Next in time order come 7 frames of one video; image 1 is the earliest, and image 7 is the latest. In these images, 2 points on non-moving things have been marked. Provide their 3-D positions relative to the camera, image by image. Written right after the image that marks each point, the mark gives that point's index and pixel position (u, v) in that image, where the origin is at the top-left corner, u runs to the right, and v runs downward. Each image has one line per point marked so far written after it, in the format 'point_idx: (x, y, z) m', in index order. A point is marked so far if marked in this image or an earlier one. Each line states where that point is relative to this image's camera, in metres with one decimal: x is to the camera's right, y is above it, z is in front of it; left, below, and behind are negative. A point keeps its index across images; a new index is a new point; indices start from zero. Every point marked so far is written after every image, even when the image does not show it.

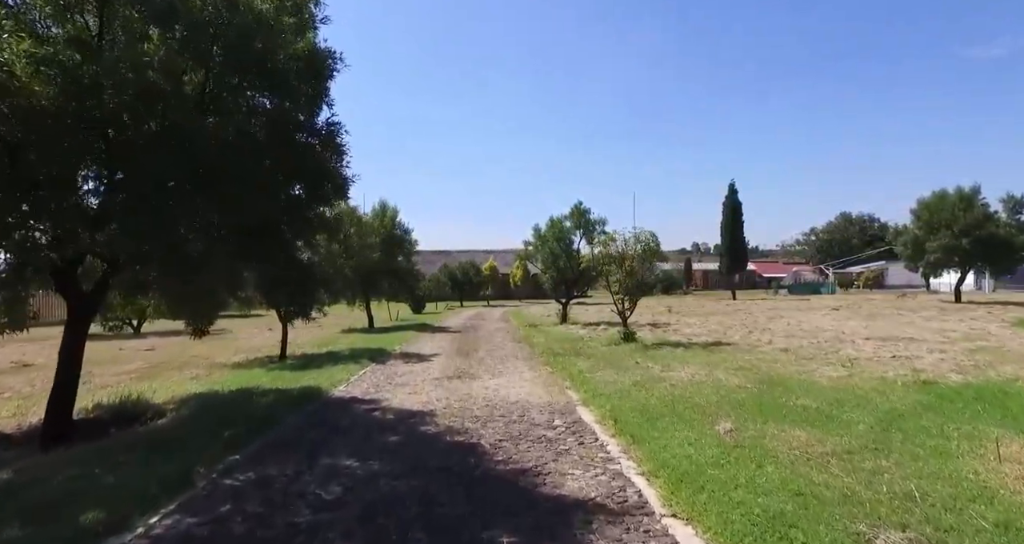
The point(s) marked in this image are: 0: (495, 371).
0: (-0.4, -2.6, +14.5) m
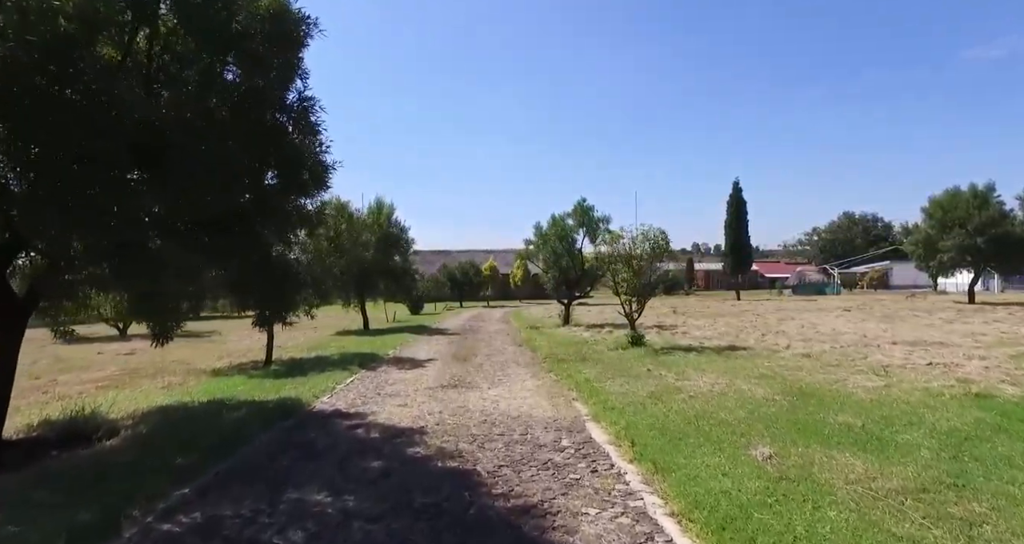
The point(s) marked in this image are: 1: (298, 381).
0: (-0.4, -2.6, +13.4) m
1: (-4.9, -2.5, +12.8) m
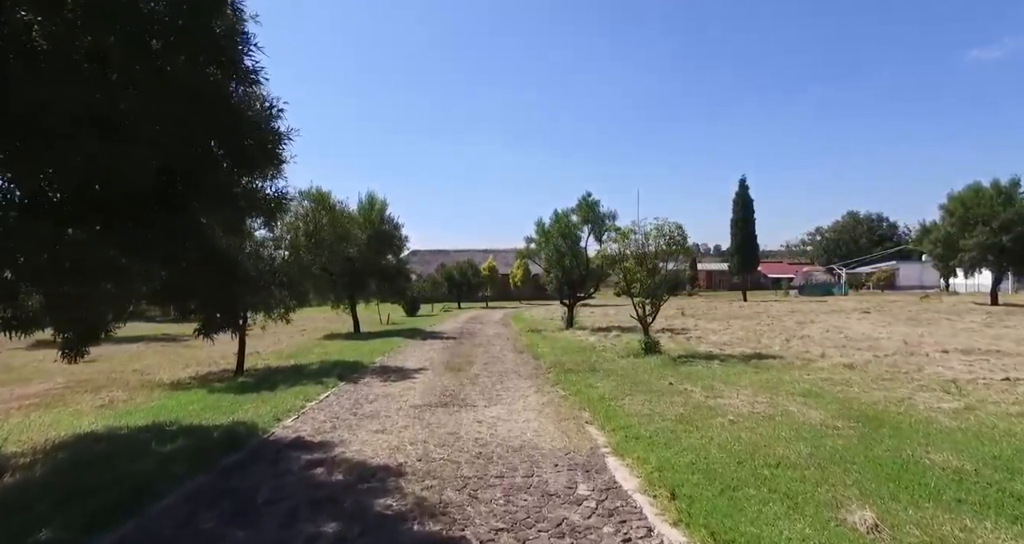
0: (-0.4, -2.6, +11.6) m
1: (-4.9, -2.4, +10.9) m
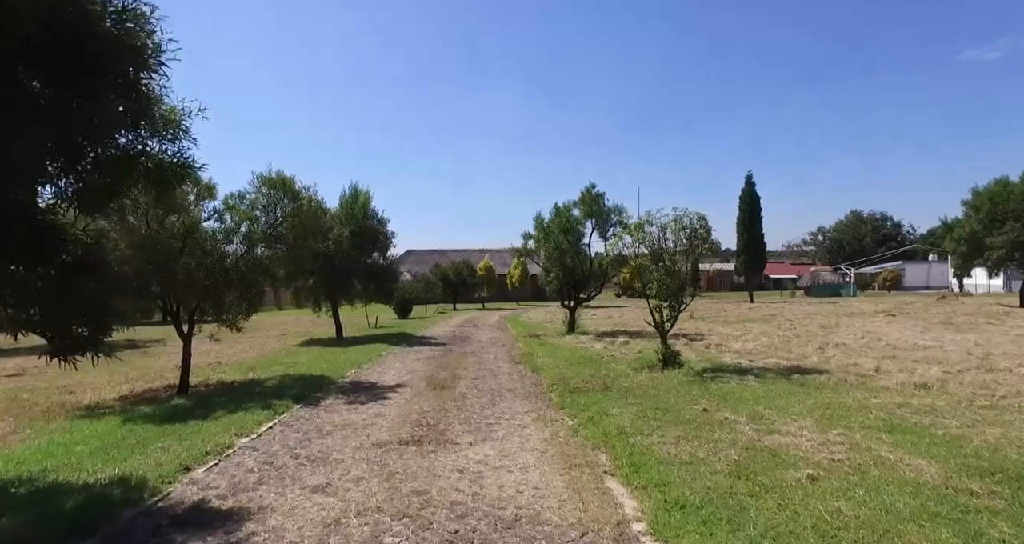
0: (-0.5, -2.5, +9.2) m
1: (-5.0, -2.4, +8.5) m
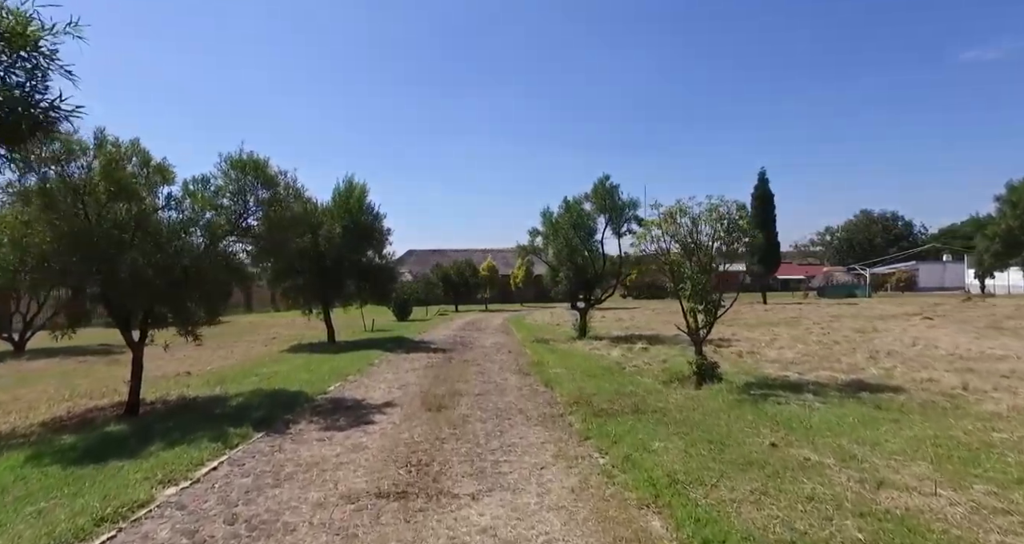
0: (-0.3, -2.5, +7.1) m
1: (-4.8, -2.3, +6.4) m
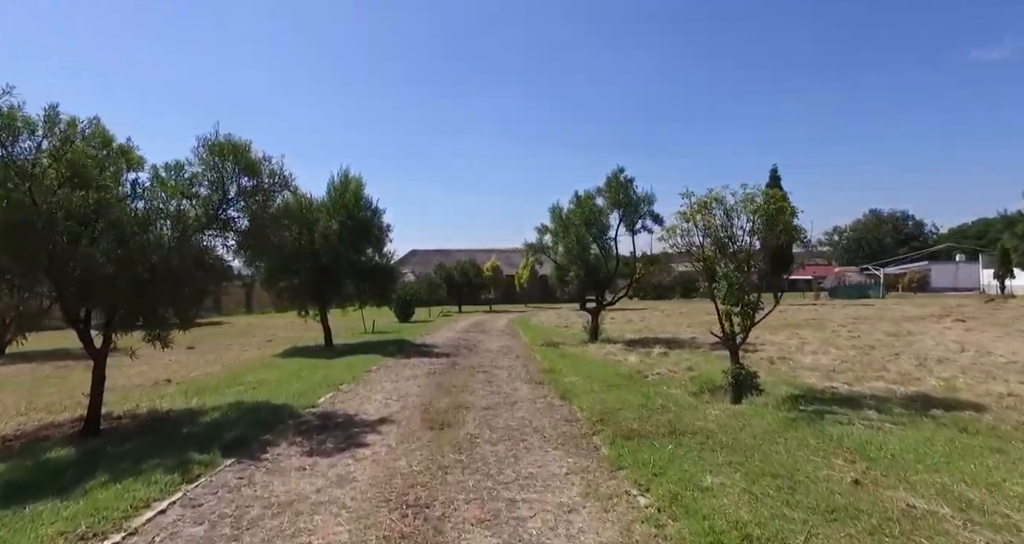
0: (-0.1, -2.4, +5.7) m
1: (-4.6, -2.3, +5.1) m
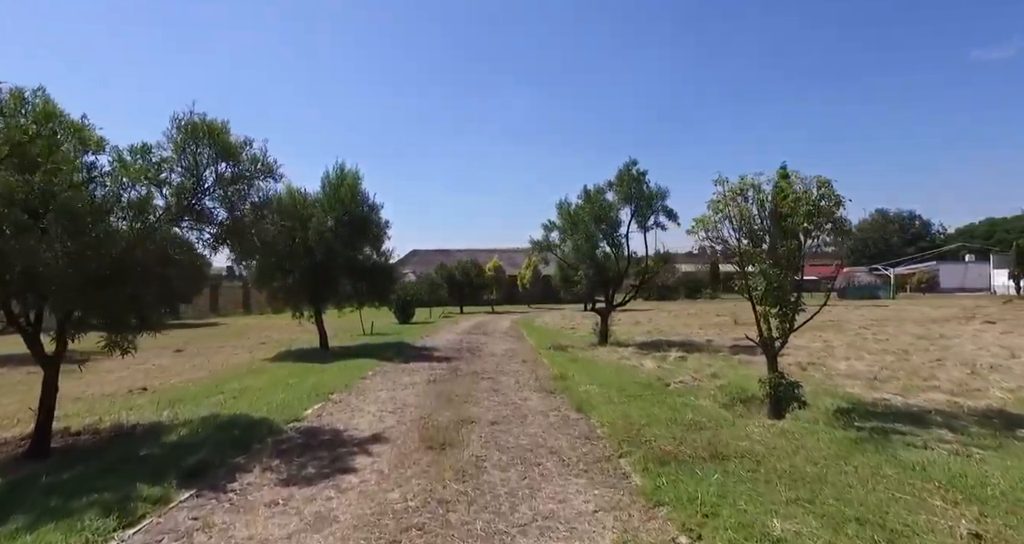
0: (+0.1, -2.4, +4.4) m
1: (-4.4, -2.2, +3.8) m
